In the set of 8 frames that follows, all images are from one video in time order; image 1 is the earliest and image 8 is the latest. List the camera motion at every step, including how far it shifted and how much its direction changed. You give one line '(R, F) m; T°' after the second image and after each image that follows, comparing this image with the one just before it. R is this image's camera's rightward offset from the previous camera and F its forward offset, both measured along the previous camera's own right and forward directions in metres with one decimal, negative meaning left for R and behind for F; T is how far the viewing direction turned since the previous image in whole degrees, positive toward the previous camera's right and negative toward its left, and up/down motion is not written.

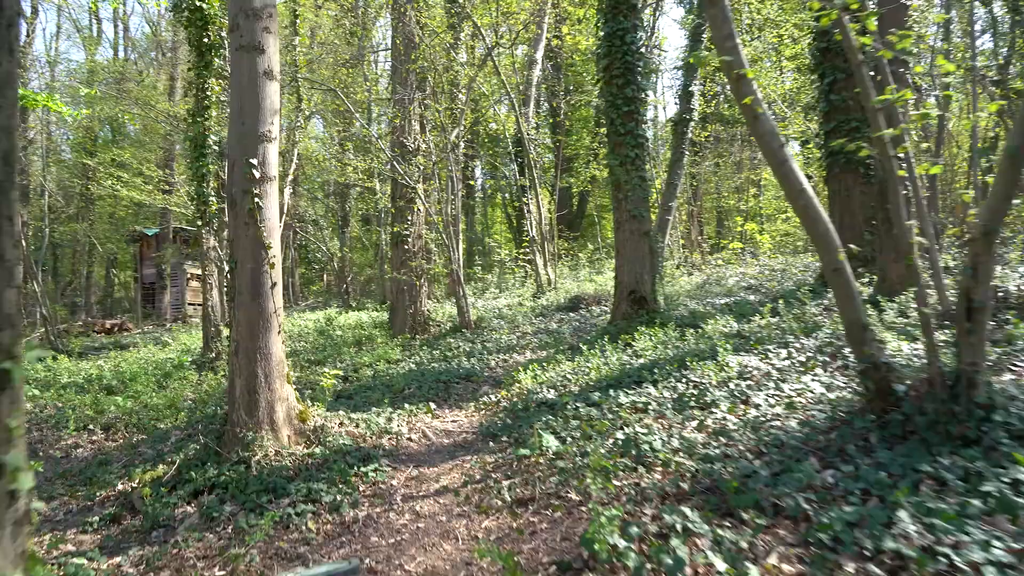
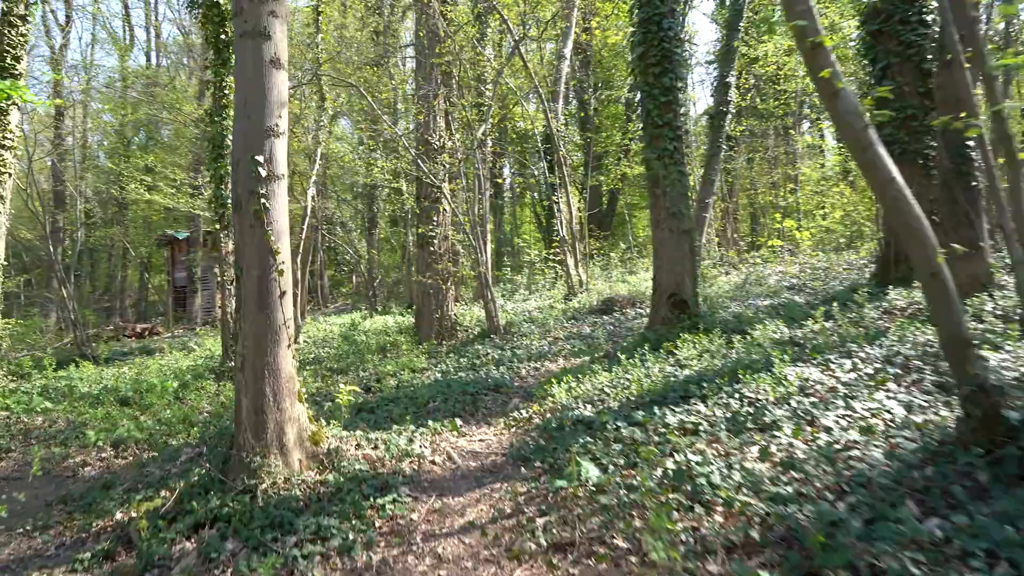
(0.0, +0.5) m; -2°
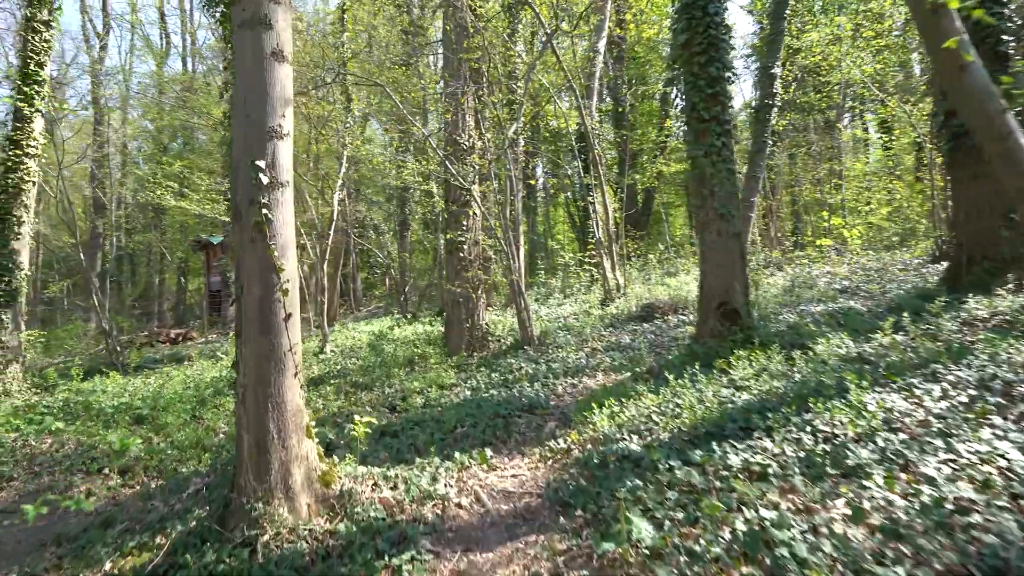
(0.0, +0.6) m; -3°
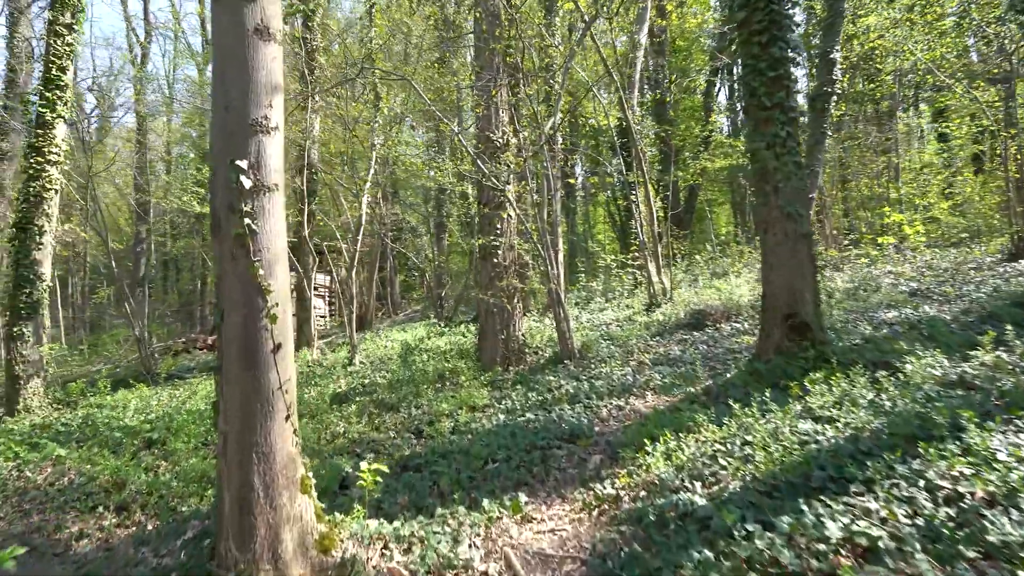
(0.0, +0.7) m; -3°
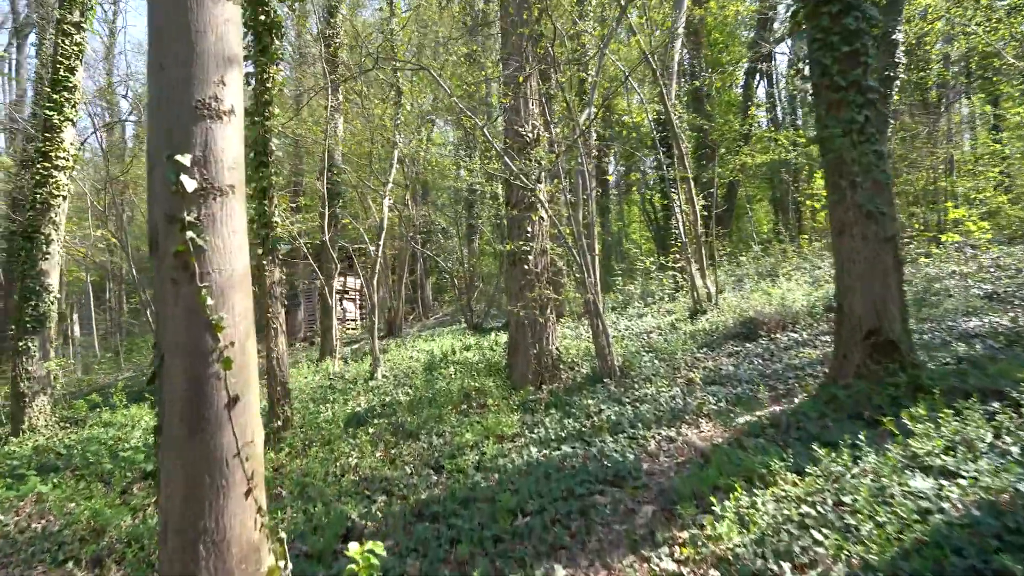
(0.0, +0.8) m; -3°
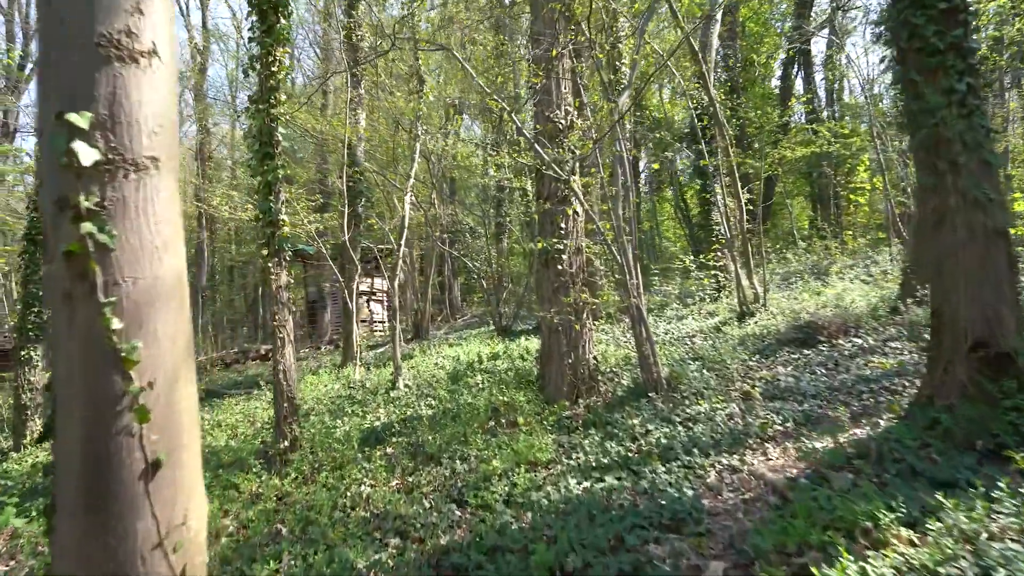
(0.0, +0.8) m; -2°
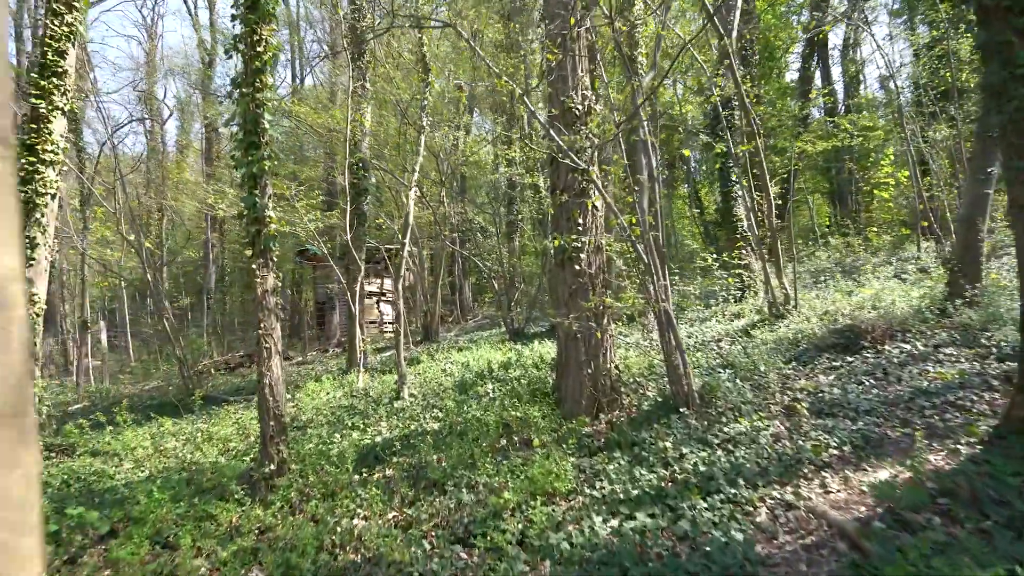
(0.0, +0.7) m; -1°
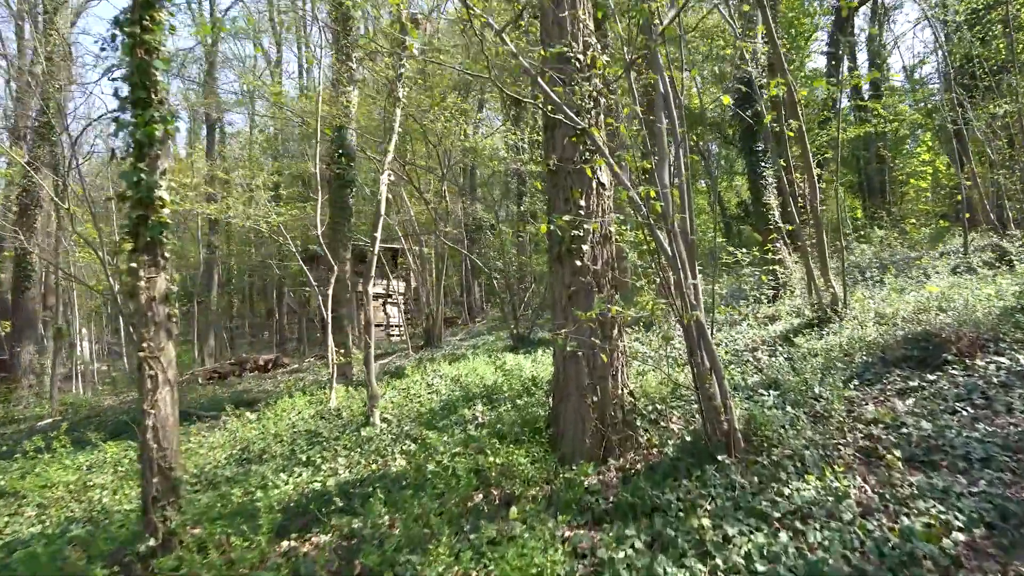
(+0.3, +1.5) m; -1°
